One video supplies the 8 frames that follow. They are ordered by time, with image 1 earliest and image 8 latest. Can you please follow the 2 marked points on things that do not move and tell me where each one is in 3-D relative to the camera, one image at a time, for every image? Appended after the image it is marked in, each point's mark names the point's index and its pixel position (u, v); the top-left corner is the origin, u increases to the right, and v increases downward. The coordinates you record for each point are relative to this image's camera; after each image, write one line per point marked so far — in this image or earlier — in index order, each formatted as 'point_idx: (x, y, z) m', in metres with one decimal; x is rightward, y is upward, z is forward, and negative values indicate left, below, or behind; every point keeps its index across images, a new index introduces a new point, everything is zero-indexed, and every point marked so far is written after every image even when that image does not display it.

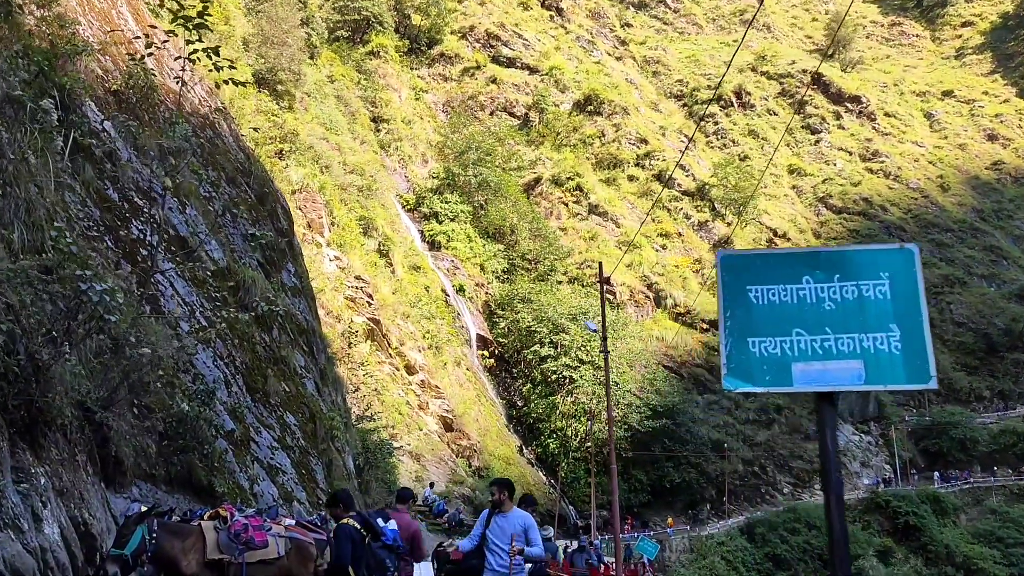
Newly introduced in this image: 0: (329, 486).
0: (-1.6, -1.8, +8.3) m
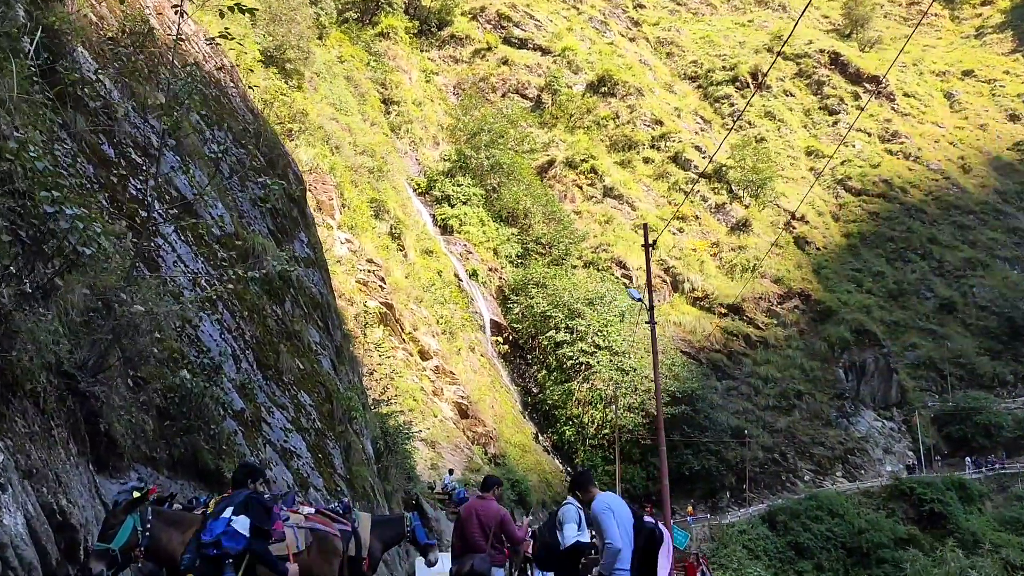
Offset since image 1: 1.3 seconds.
0: (-1.3, -1.5, +7.6) m
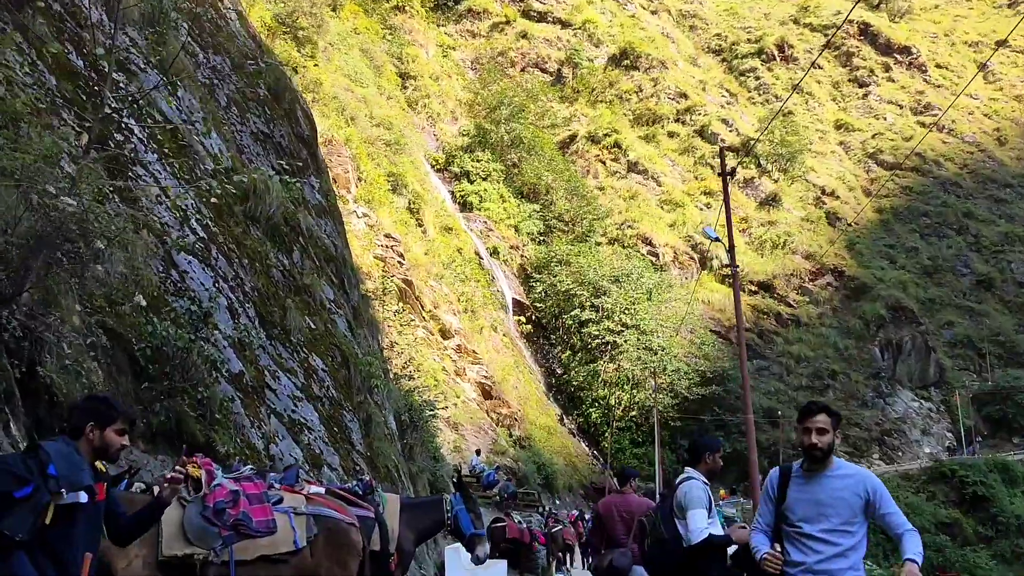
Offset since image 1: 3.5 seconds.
0: (-1.0, -1.1, +6.5) m
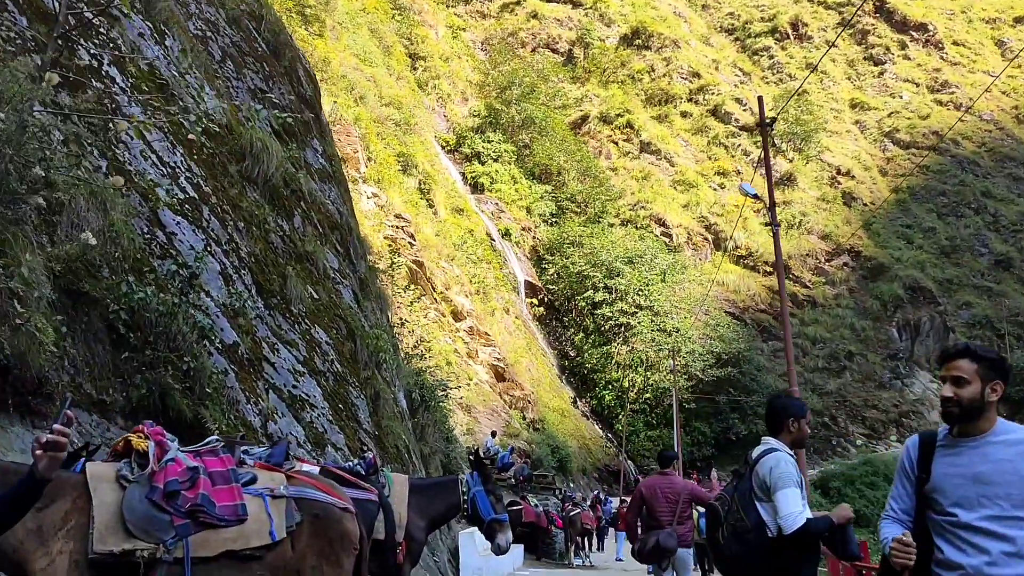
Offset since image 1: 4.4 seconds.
0: (-0.9, -0.9, +6.1) m
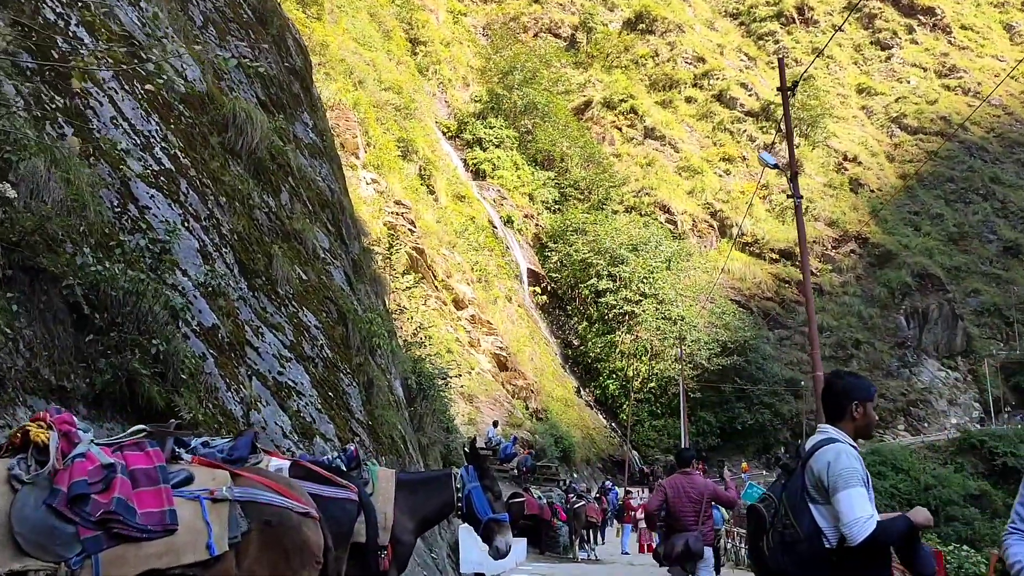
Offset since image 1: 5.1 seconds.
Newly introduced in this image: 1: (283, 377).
0: (-0.9, -0.8, +5.7) m
1: (-1.2, -0.5, +4.8) m
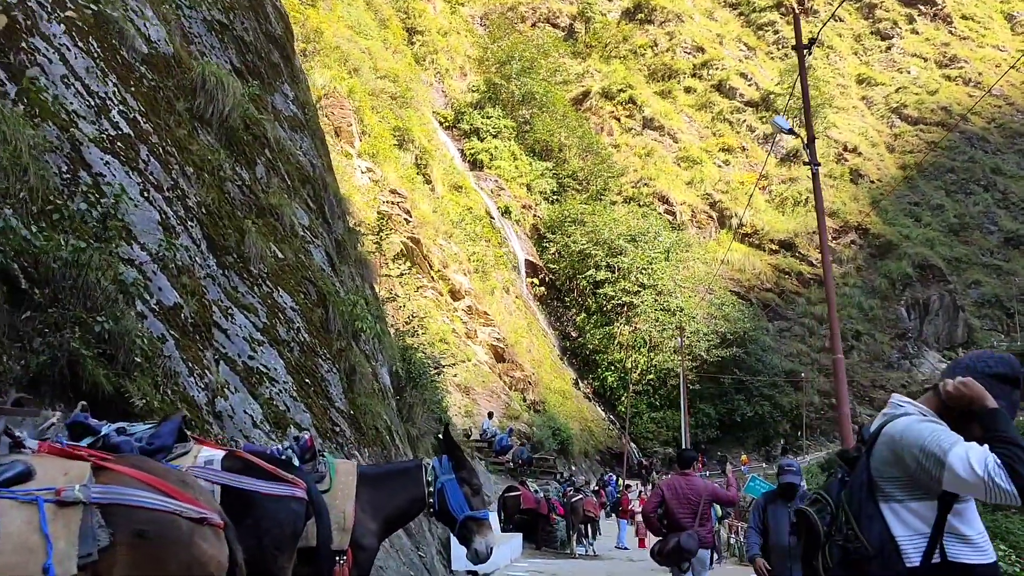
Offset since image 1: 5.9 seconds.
0: (-0.9, -0.7, +5.4) m
1: (-1.2, -0.4, +4.5) m
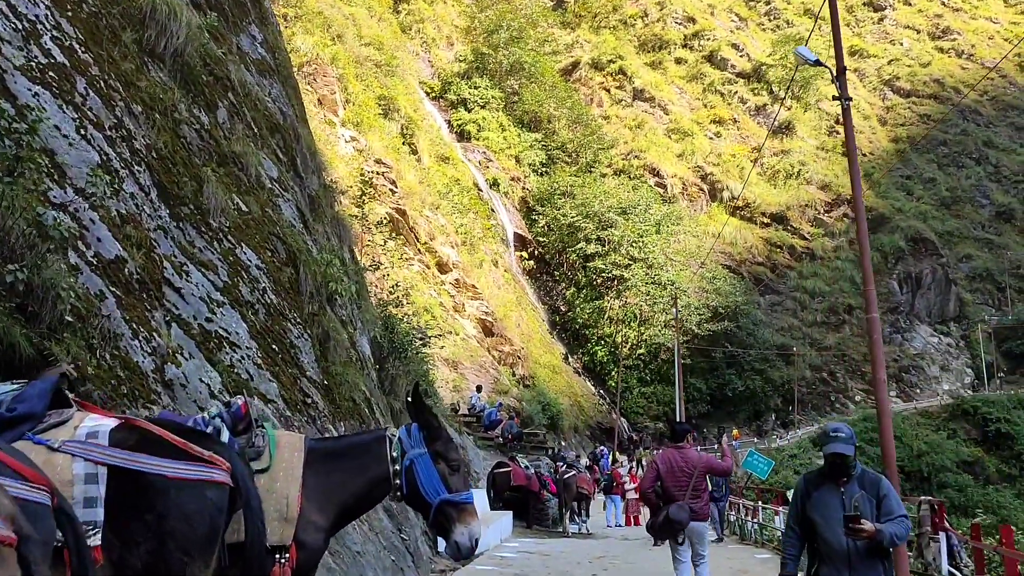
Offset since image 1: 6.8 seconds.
0: (-1.0, -0.5, +4.9) m
1: (-1.3, -0.2, +4.0) m
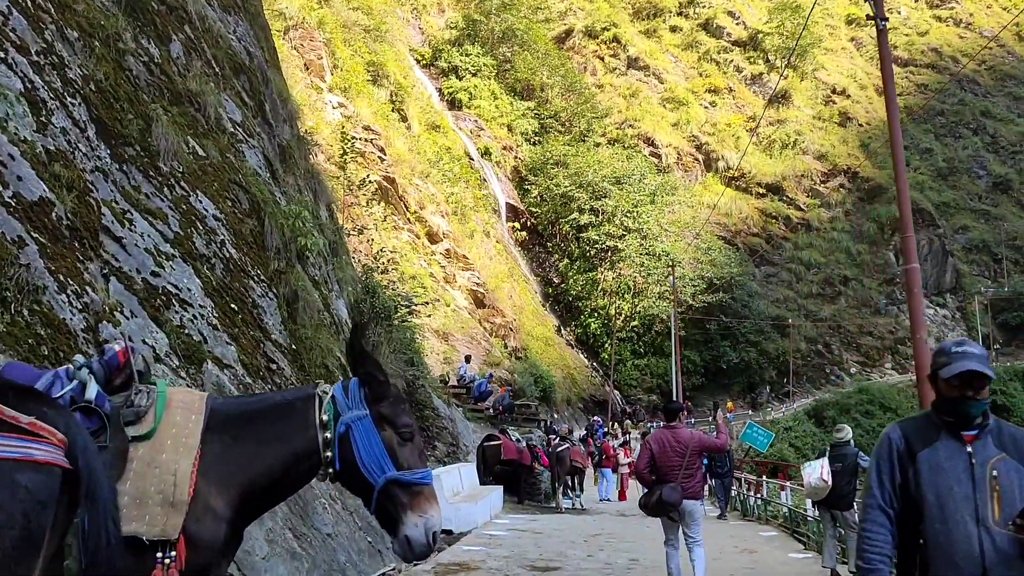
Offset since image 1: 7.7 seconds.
0: (-1.0, -0.3, +4.4) m
1: (-1.3, 0.0, +3.5) m
